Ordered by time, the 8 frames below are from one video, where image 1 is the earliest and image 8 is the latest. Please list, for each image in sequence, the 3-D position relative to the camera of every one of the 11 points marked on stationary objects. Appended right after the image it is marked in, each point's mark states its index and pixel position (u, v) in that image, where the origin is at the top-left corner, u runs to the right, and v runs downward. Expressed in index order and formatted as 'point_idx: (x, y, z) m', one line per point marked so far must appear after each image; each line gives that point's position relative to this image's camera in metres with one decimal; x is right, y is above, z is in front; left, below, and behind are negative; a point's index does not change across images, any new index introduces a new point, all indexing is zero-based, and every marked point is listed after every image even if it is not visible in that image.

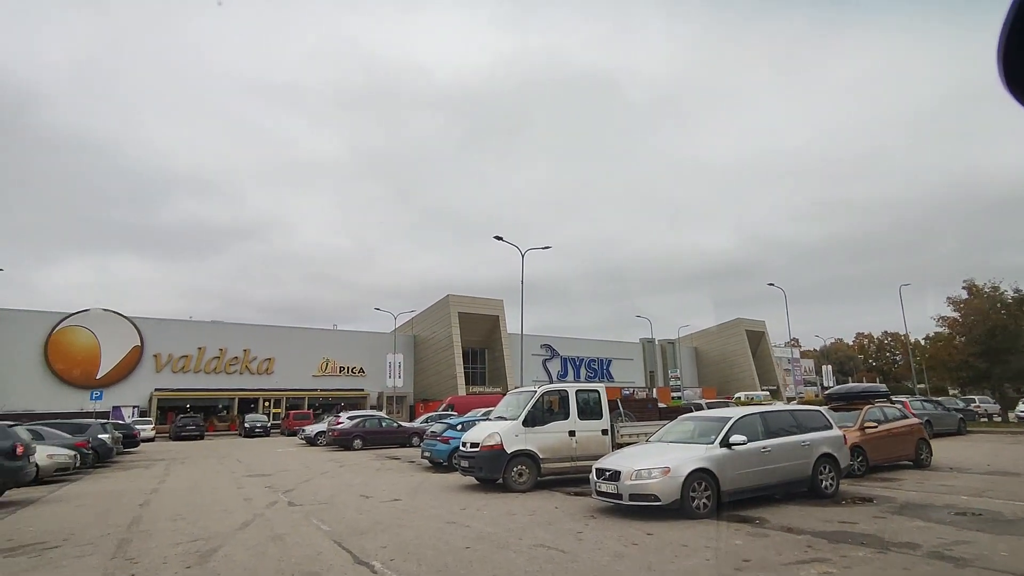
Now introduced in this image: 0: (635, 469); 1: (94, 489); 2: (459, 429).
0: (+1.4, -2.1, +7.5) m
1: (-9.7, -4.7, +15.1) m
2: (-1.4, -3.8, +17.5) m
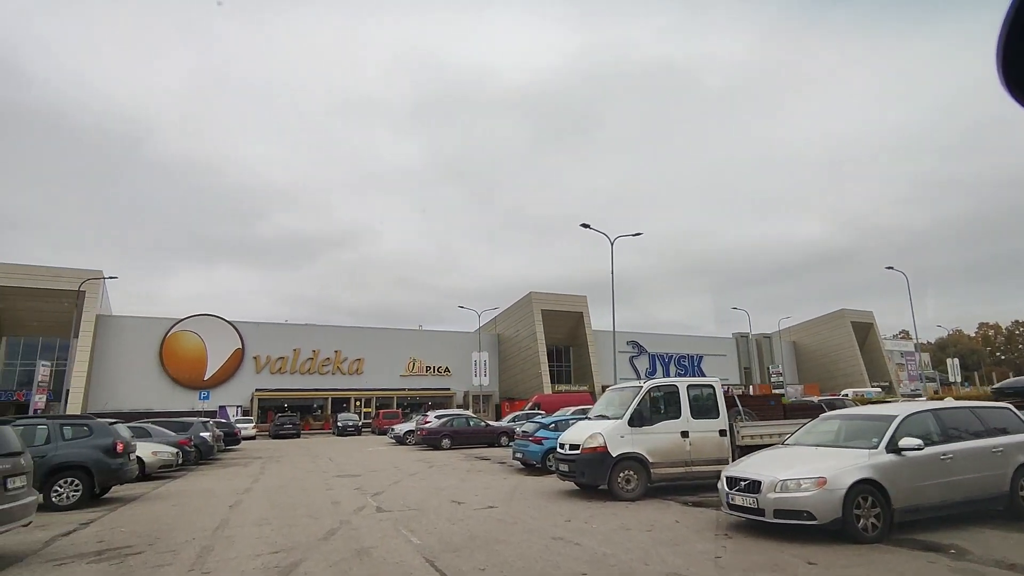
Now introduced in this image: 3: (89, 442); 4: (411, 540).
0: (+2.5, -1.8, +6.2) m
1: (-7.4, -4.7, +15.2) m
2: (+1.0, -3.6, +16.5) m
3: (-7.9, -2.8, +12.0) m
4: (-1.1, -2.8, +7.3) m
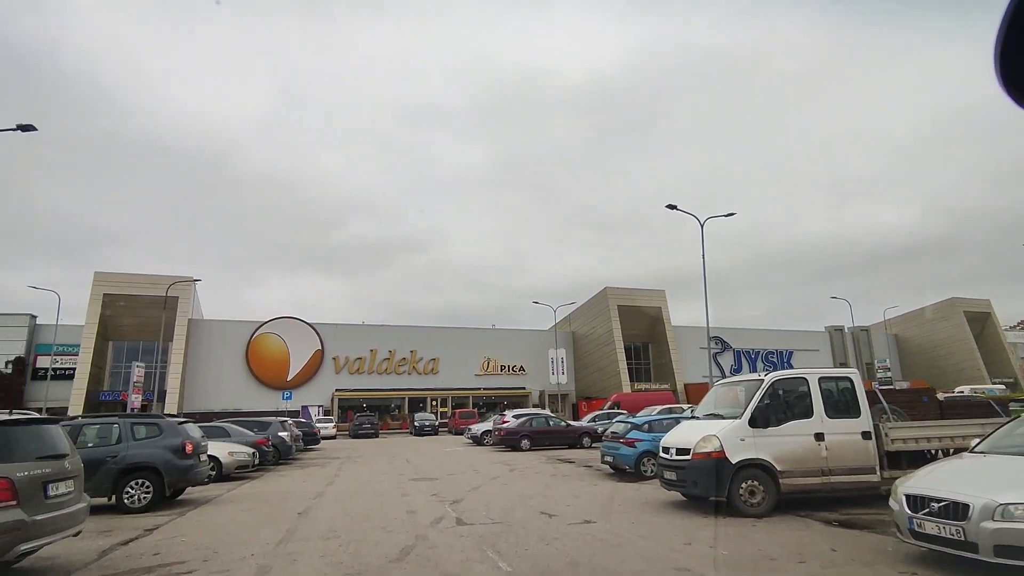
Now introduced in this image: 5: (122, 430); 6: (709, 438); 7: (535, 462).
0: (+3.4, -1.5, +4.5) m
1: (-5.5, -4.5, +14.5) m
2: (+3.0, -3.2, +14.9) m
3: (-6.3, -2.7, +11.5) m
4: (-0.1, -2.6, +6.0) m
5: (-6.9, -2.5, +11.5) m
6: (+2.6, -2.0, +8.5) m
7: (+0.7, -5.3, +19.9) m
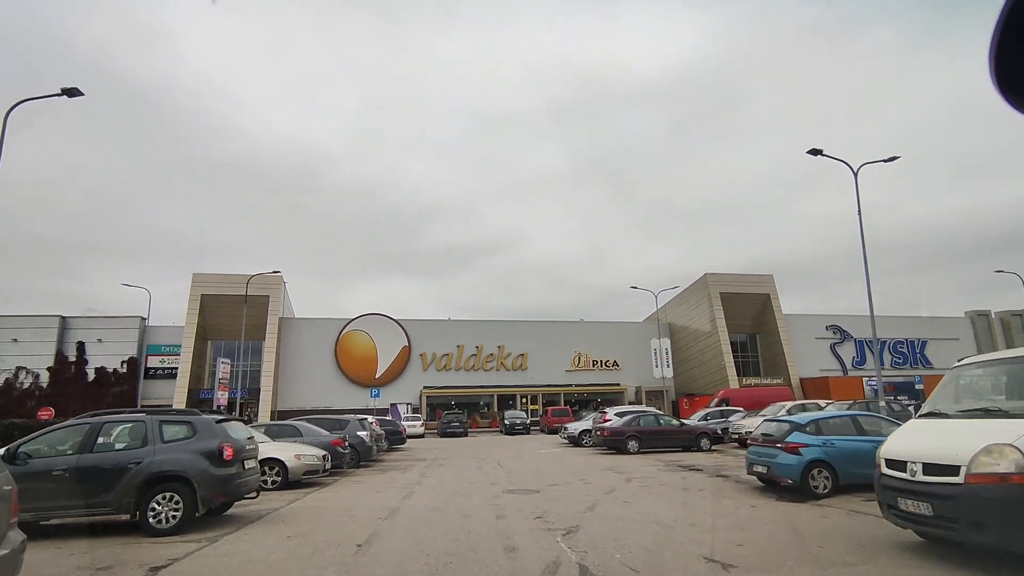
0: (+4.1, -0.8, +1.0) m
1: (-3.3, -4.0, +12.0) m
2: (+5.2, -2.5, +11.3) m
3: (-4.5, -2.2, +9.1) m
4: (+0.9, -1.9, +2.9) m
5: (-5.1, -2.0, +9.2) m
6: (+3.9, -1.3, +5.1) m
7: (+3.5, -4.6, +16.5) m
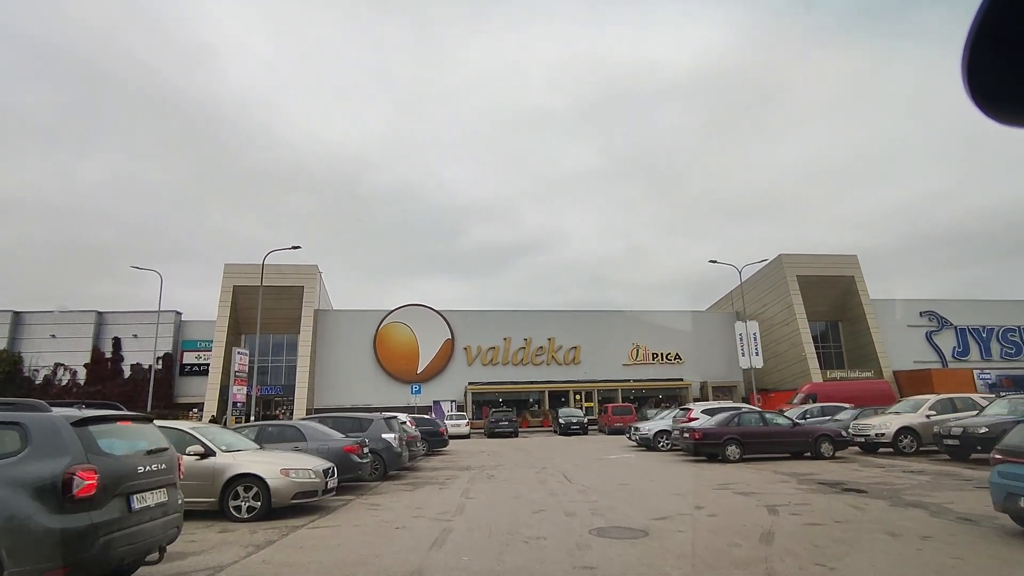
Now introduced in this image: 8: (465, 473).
0: (+4.4, +0.2, -4.0) m
1: (-2.2, -3.1, +7.6) m
2: (+6.2, -1.5, +6.3) m
3: (-3.7, -1.3, +4.8) m
4: (+1.3, -1.0, -1.8) m
5: (-4.3, -1.1, +4.9) m
6: (+4.4, -0.3, +0.1) m
7: (+4.9, -3.6, +11.6) m
8: (-1.3, -4.8, +16.9) m
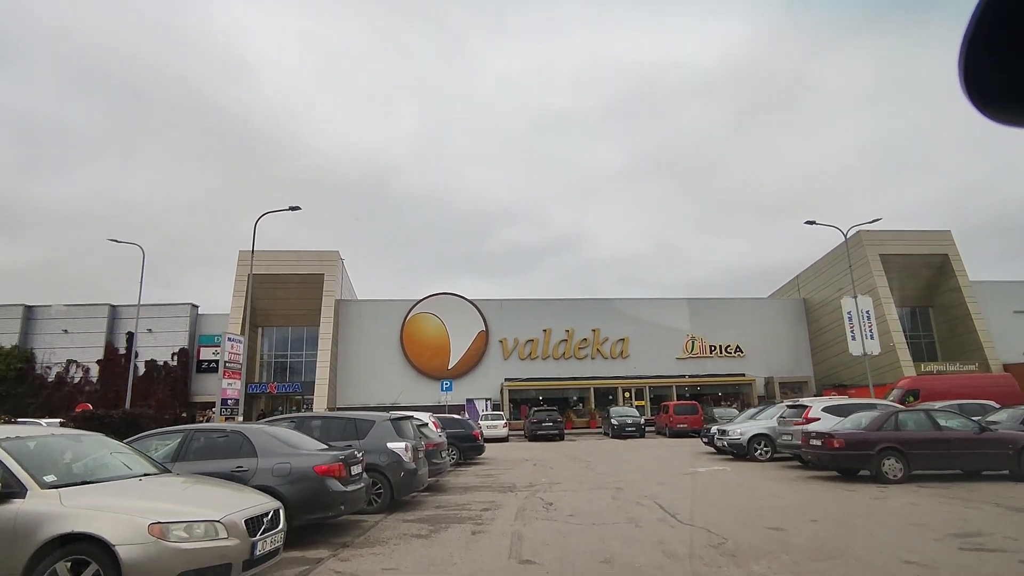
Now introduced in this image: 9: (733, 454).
0: (+4.5, +1.3, -9.5) m
1: (-1.5, -2.1, +2.4) m
2: (+6.8, -0.4, +0.7) m
3: (-3.1, -0.3, -0.3) m
4: (+1.5, +0.1, -7.2) m
5: (-3.7, -0.1, -0.2) m
6: (+4.7, +0.8, -5.4) m
7: (+5.8, -2.5, +6.1) m
8: (-0.1, -3.8, +11.7) m
9: (+6.7, -5.0, +19.5) m
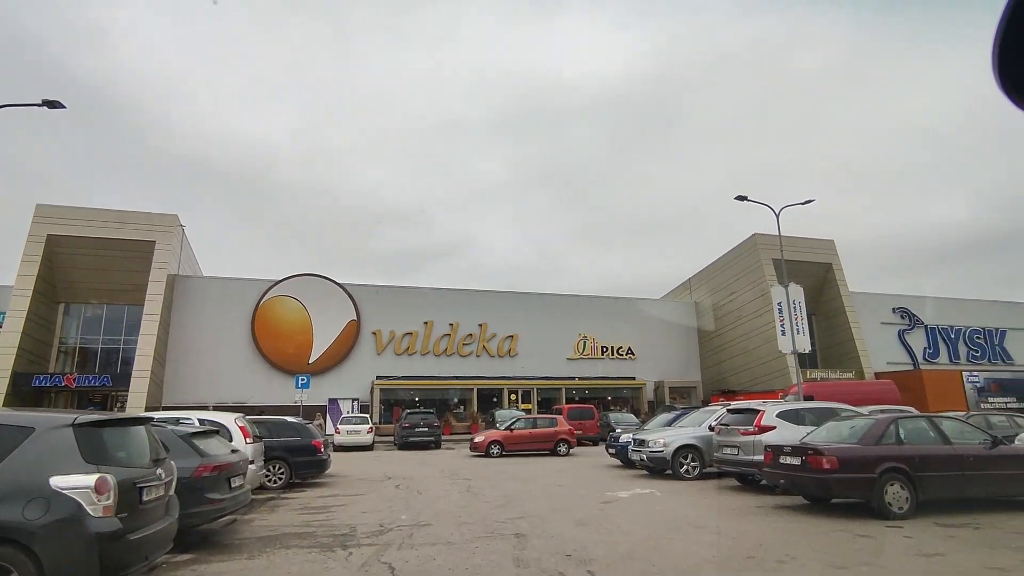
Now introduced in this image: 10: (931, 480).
0: (+6.6, +2.0, -13.4) m
1: (-1.5, -1.0, -2.8) m
2: (+7.1, +0.3, -3.0) m
3: (-2.5, +0.8, -5.7) m
4: (+3.3, +1.0, -11.6) m
5: (-3.1, +1.0, -5.7) m
6: (+6.1, +1.6, -9.3) m
7: (+5.1, -1.8, +2.1) m
8: (-1.8, -2.8, +6.6) m
9: (+3.4, -4.4, +15.5) m
10: (+6.1, -2.8, +9.3) m
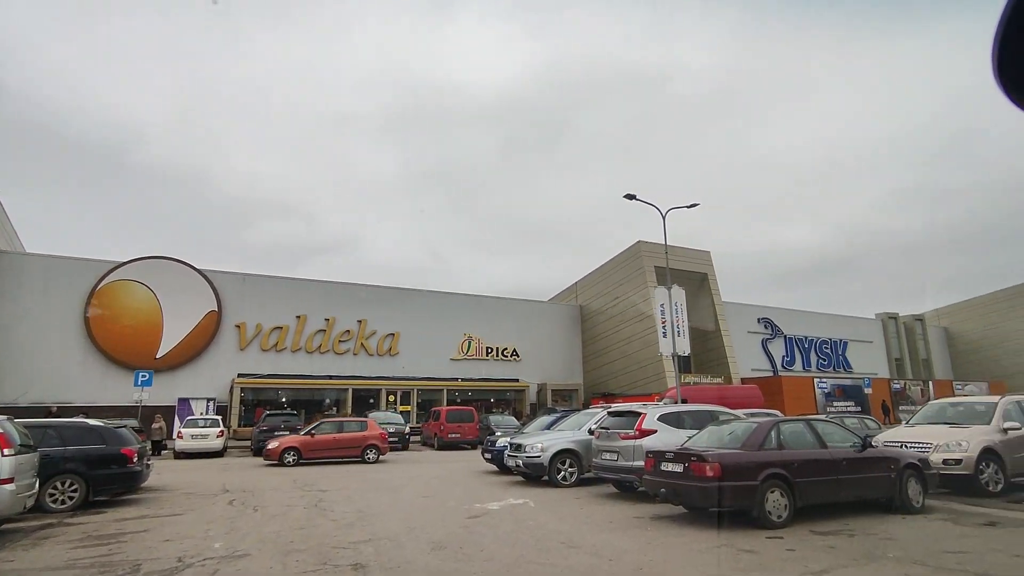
0: (+8.7, +2.1, -13.4) m
1: (-1.2, -0.7, -4.3) m
2: (+7.3, +0.3, -3.1) m
3: (-1.6, +1.1, -7.4) m
4: (+5.0, +1.1, -12.3) m
5: (-2.2, +1.4, -7.5) m
6: (+7.5, +1.6, -9.5) m
7: (+4.4, -1.7, +1.6) m
8: (-3.2, -2.5, +4.8) m
9: (+0.4, -4.2, +14.5) m
10: (+4.1, -2.7, +8.8) m
